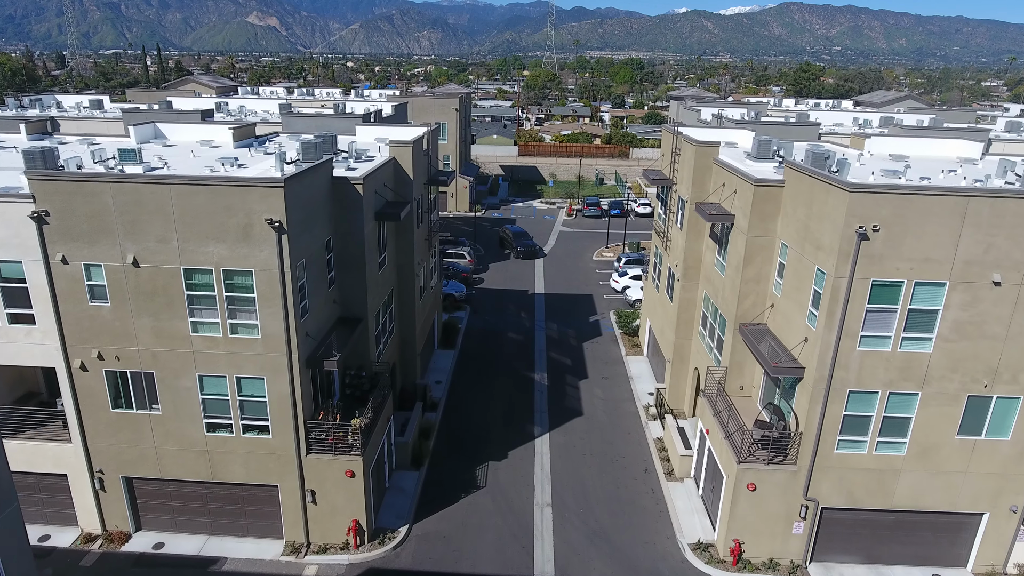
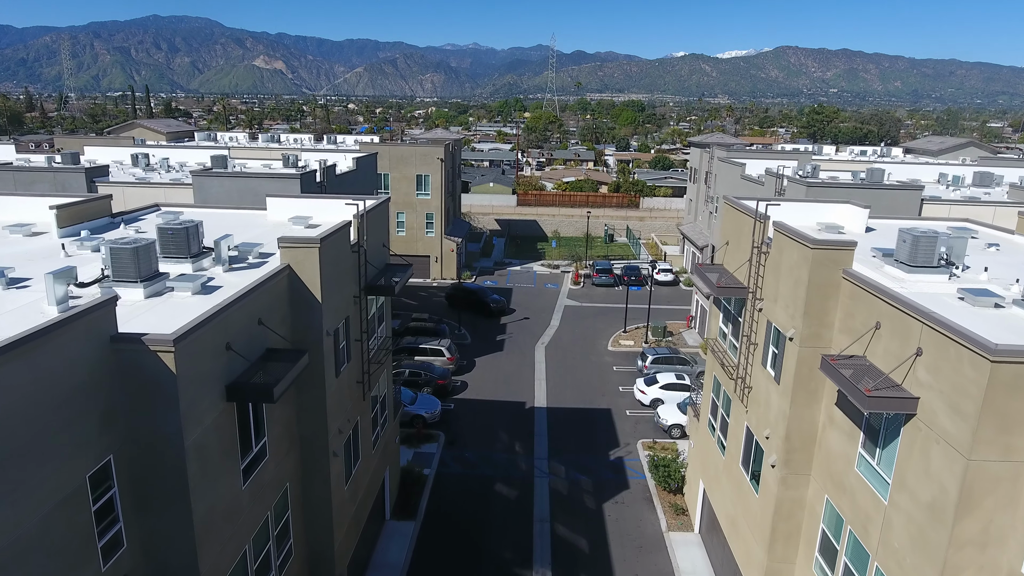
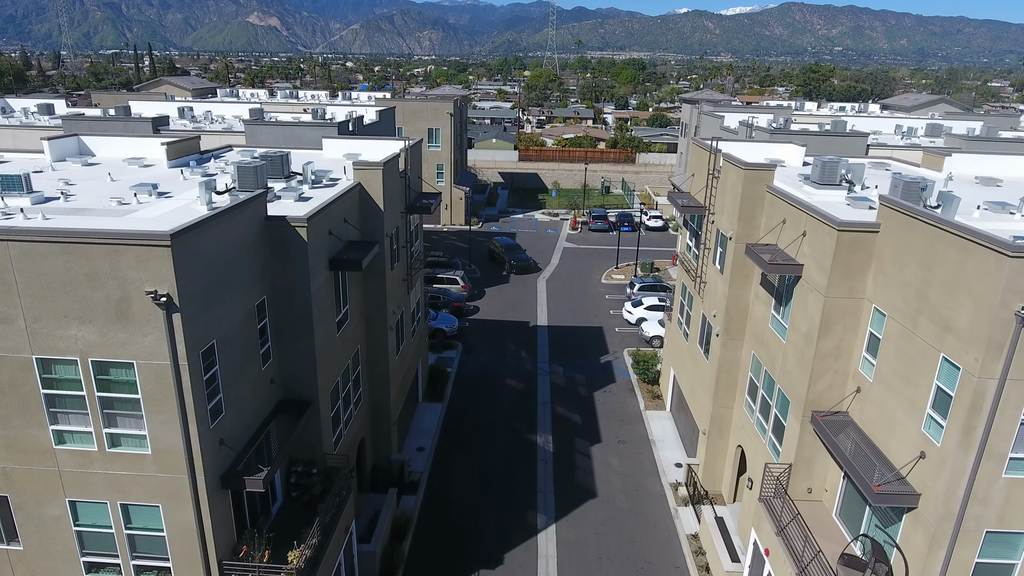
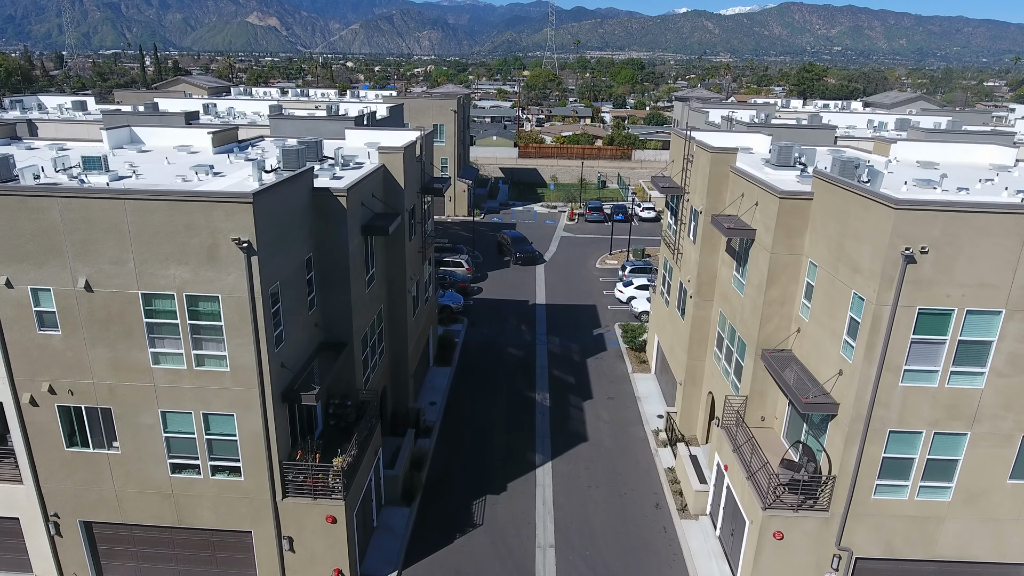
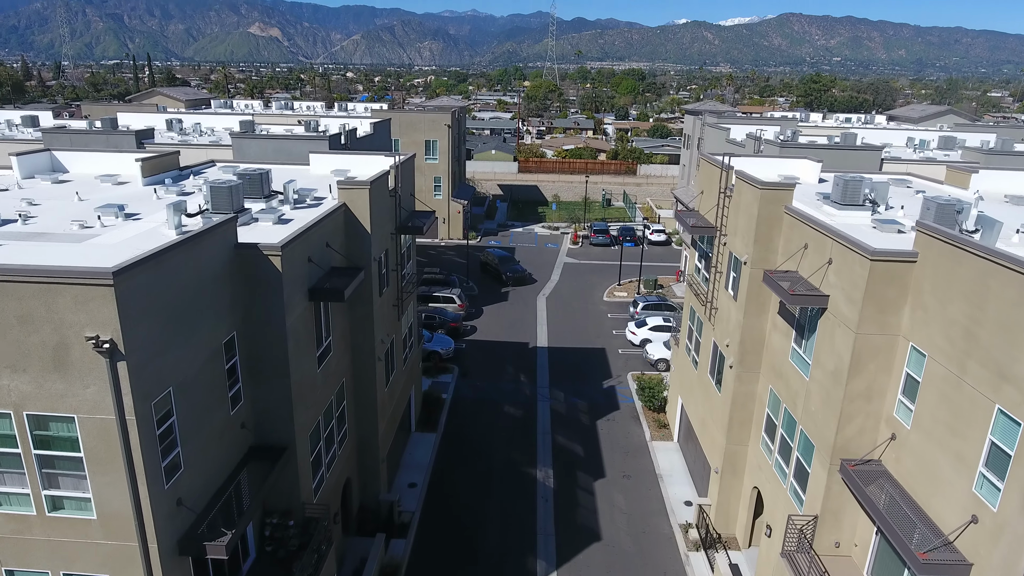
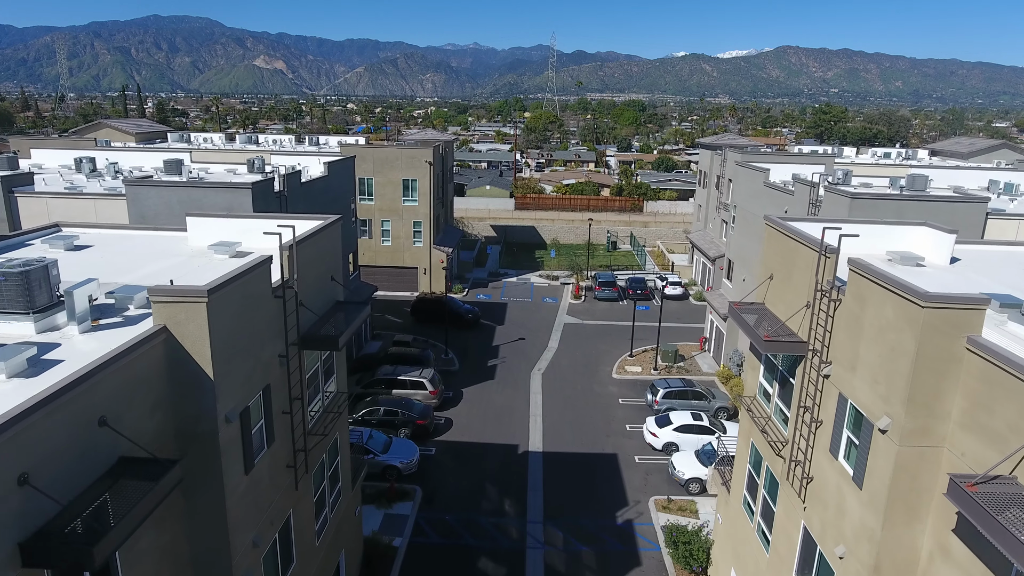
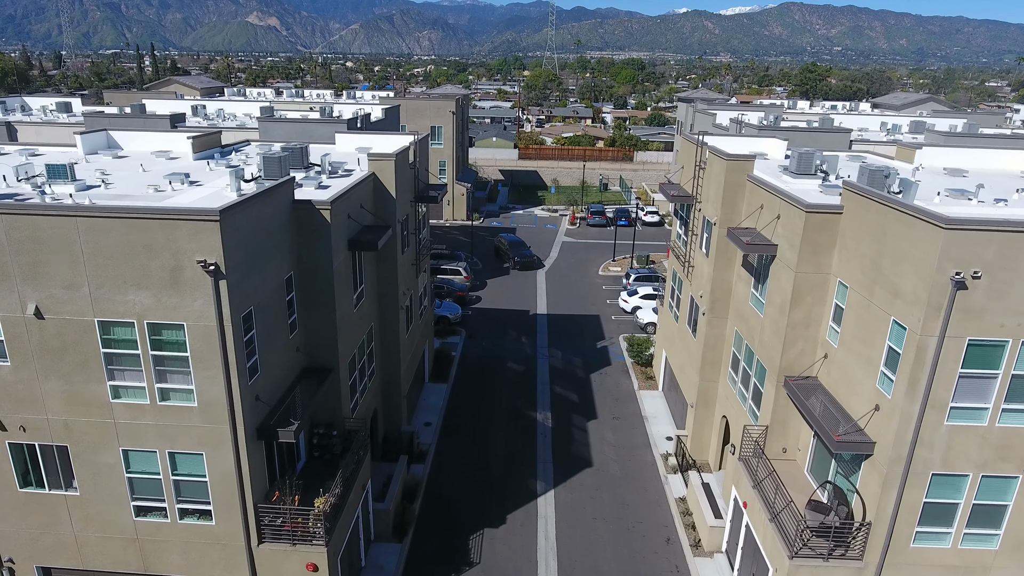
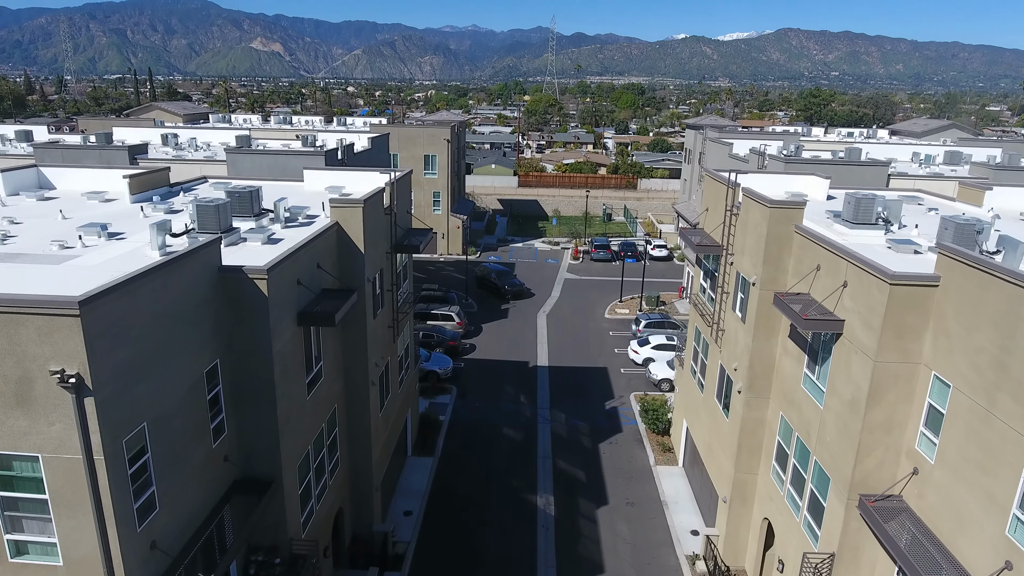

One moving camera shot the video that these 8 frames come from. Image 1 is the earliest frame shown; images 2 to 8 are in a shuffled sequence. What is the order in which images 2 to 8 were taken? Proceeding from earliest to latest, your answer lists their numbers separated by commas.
4, 7, 3, 5, 8, 2, 6
